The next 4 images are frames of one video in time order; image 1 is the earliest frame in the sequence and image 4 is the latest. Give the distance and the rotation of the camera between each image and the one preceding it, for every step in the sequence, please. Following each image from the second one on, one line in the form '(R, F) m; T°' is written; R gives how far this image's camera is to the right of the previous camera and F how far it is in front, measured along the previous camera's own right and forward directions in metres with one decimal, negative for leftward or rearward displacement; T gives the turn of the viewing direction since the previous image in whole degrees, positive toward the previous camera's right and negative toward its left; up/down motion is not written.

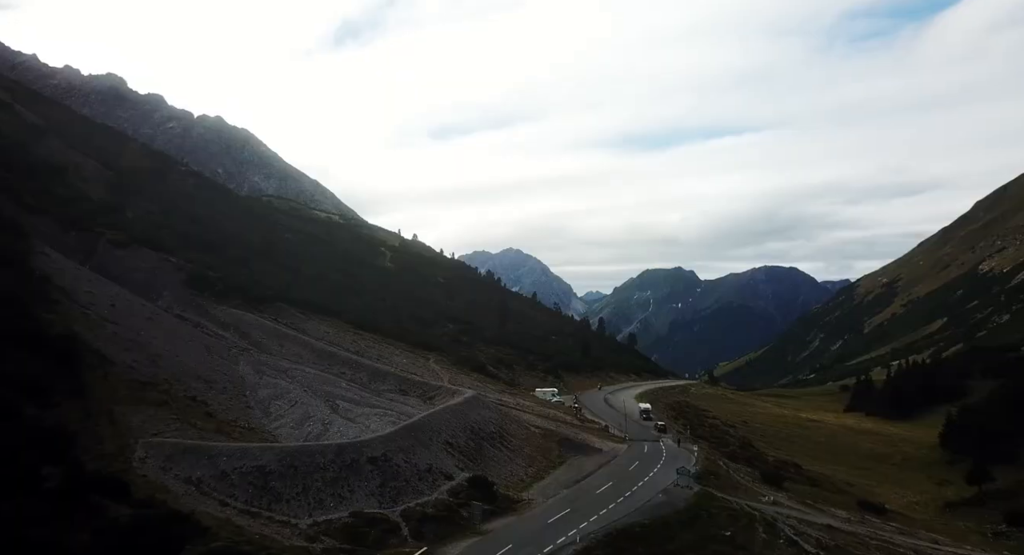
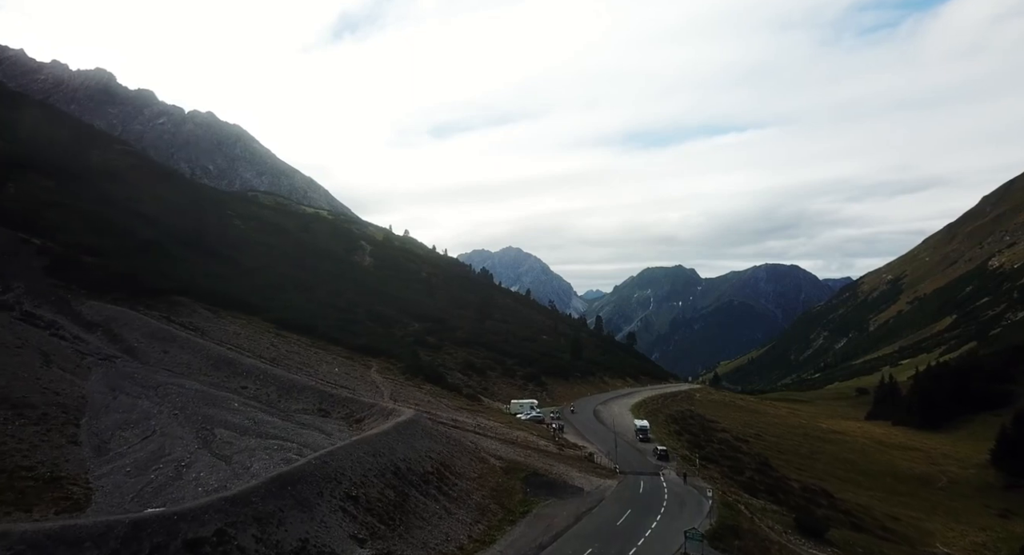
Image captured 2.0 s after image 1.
(+3.6, +15.9) m; 0°
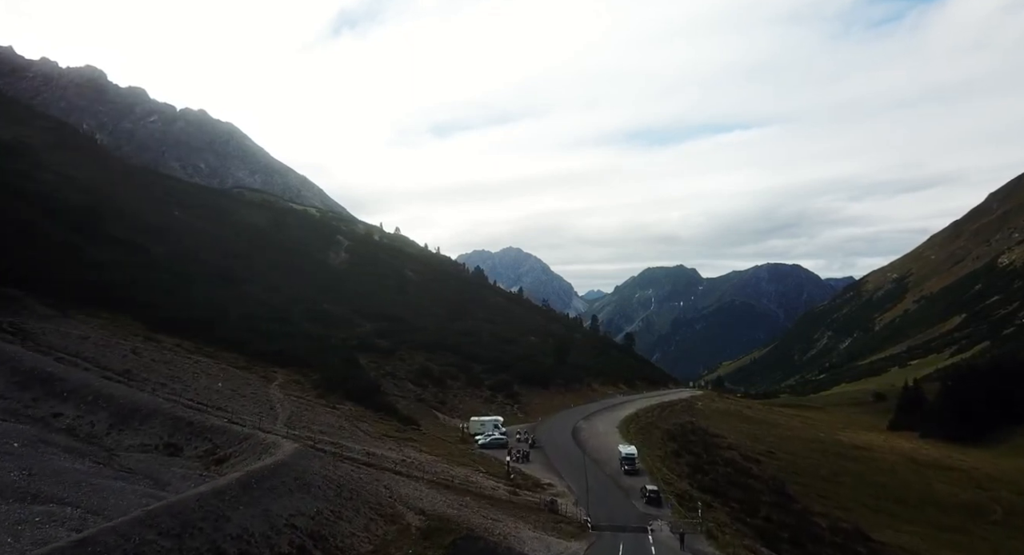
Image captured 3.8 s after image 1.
(+4.1, +14.9) m; 0°
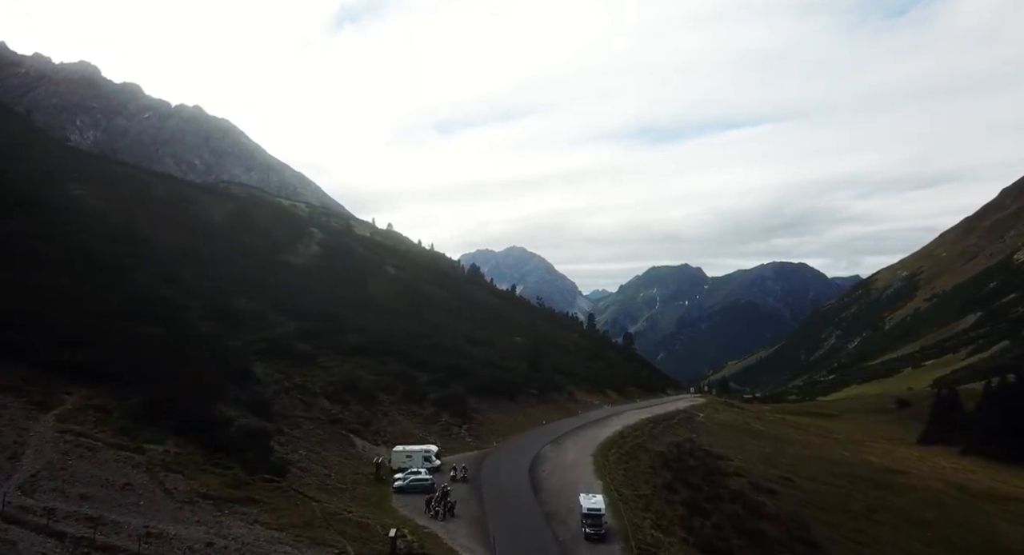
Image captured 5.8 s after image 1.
(+5.1, +16.2) m; 0°
